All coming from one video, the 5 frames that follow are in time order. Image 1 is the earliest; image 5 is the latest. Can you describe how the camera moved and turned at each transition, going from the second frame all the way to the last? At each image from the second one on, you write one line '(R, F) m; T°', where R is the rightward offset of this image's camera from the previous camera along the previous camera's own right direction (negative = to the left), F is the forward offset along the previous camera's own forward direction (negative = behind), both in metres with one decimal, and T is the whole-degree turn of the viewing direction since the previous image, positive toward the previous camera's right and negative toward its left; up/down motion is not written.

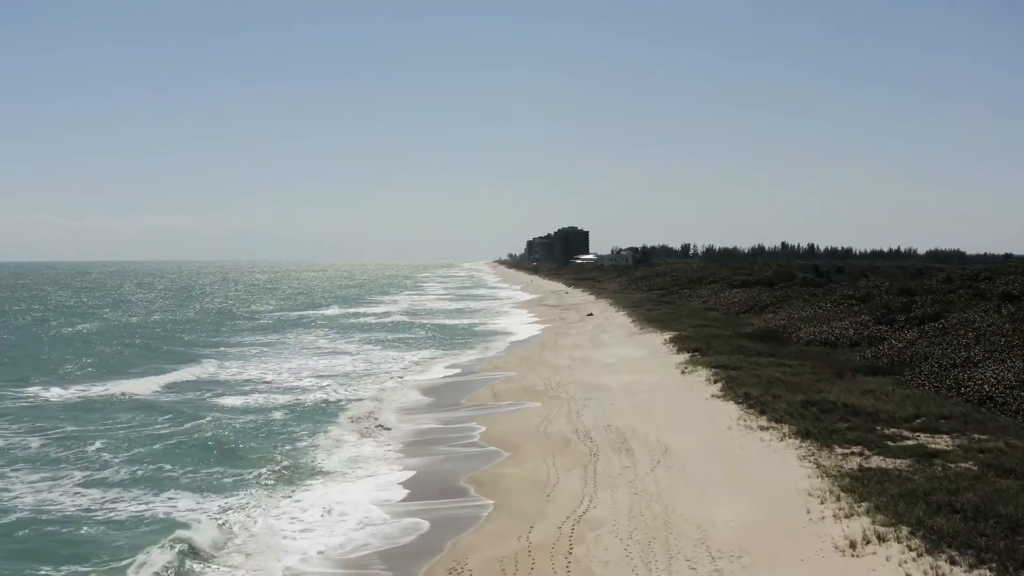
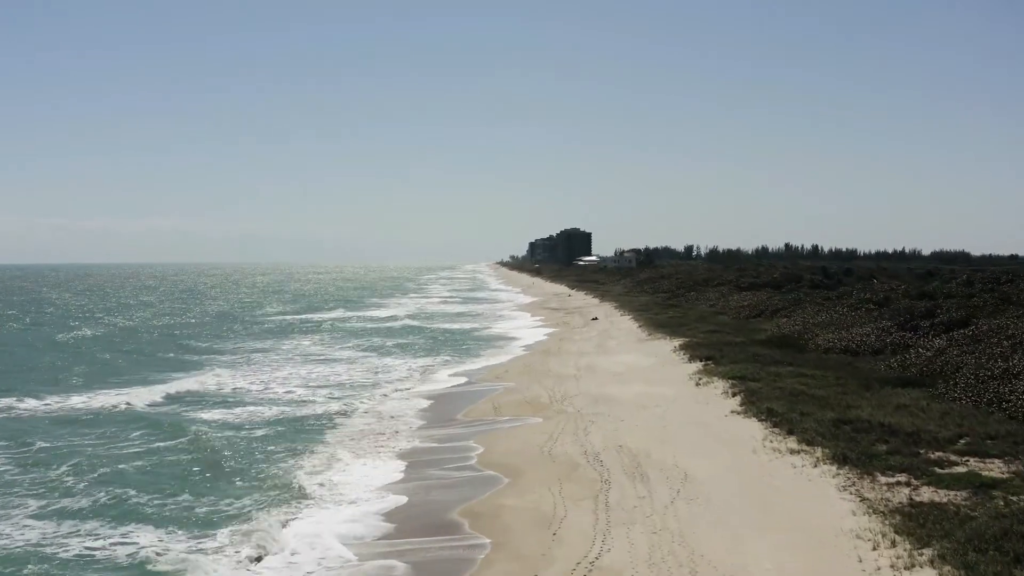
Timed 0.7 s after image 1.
(0.0, +1.7) m; 0°
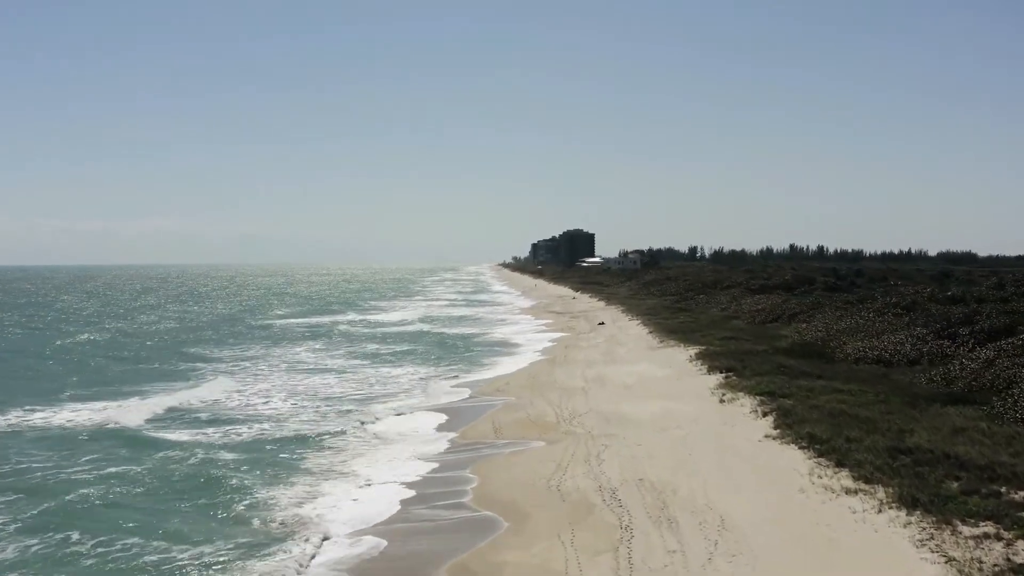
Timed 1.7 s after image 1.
(0.0, +2.3) m; 0°
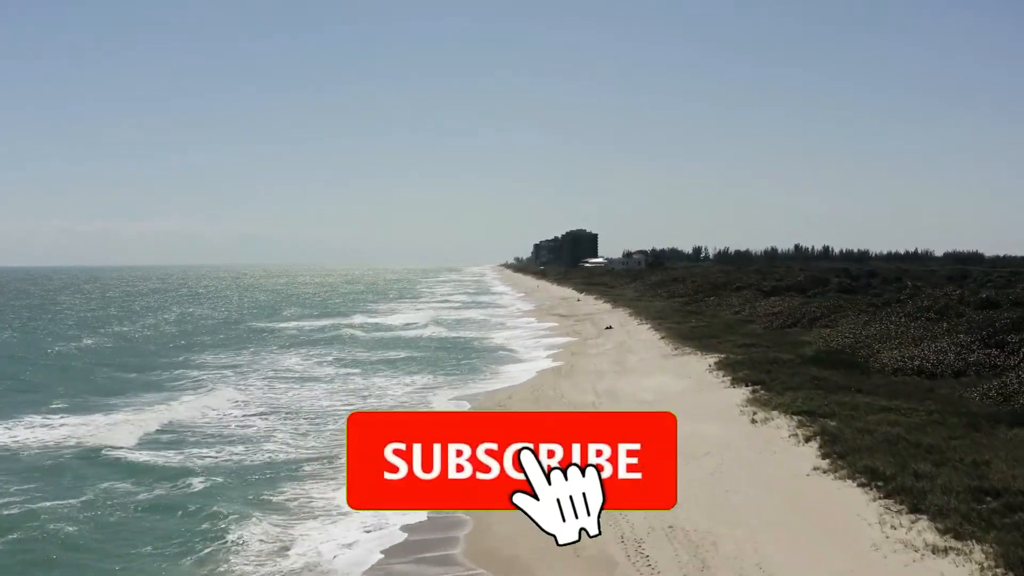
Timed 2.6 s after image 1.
(0.0, +2.5) m; 0°
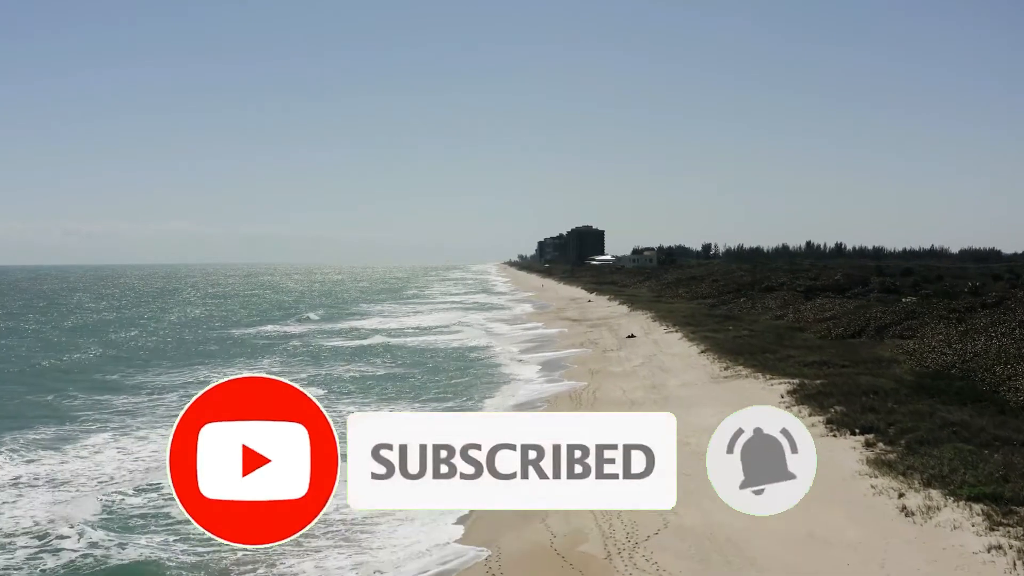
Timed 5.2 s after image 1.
(-0.1, +6.7) m; 0°
